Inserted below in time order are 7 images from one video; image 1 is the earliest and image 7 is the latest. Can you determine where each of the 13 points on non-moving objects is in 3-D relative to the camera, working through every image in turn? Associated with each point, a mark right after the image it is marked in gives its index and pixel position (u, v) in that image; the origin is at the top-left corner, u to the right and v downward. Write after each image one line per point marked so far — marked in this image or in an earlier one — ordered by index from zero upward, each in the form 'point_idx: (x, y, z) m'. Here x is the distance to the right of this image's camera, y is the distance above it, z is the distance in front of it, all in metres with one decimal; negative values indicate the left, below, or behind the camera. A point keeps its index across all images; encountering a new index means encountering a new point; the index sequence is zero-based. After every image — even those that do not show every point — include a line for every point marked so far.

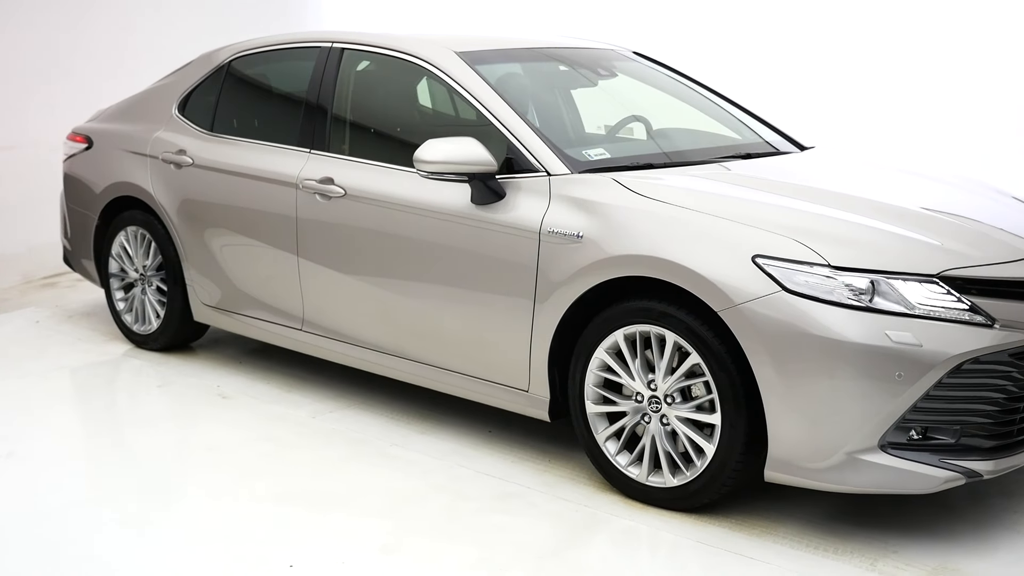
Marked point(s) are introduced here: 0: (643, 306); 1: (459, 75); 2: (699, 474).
0: (+0.4, -0.1, +2.9) m
1: (-0.1, +0.8, +3.6) m
2: (+0.6, -0.5, +2.8) m
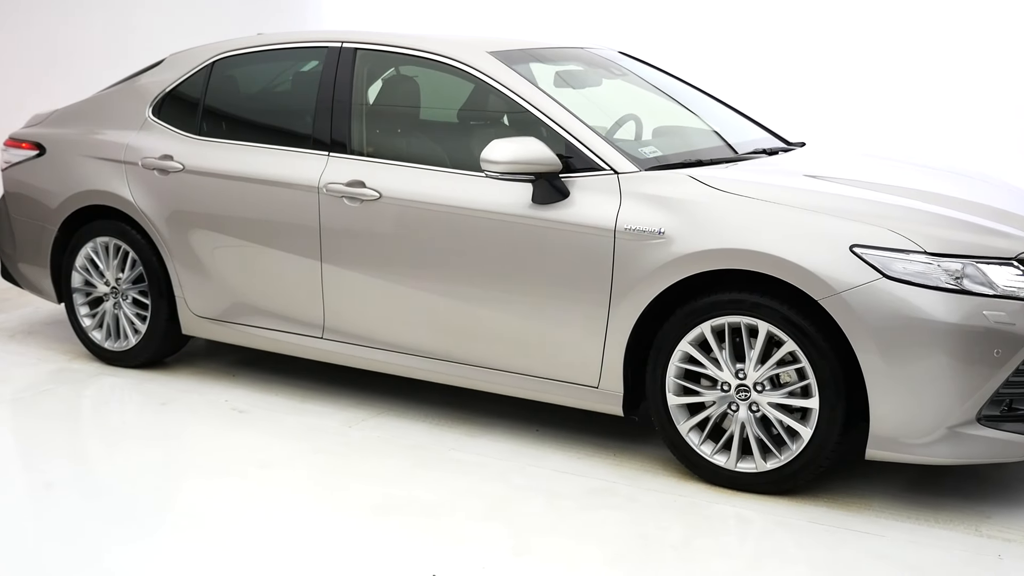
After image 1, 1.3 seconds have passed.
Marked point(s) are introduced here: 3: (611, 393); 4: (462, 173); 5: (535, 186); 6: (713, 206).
0: (+0.7, 0.0, +3.0) m
1: (0.0, +0.8, +3.6) m
2: (+0.9, -0.5, +3.0) m
3: (+0.4, -0.4, +3.3) m
4: (-0.1, +0.4, +3.5) m
5: (+0.1, +0.3, +3.3) m
6: (+0.7, +0.3, +3.0) m
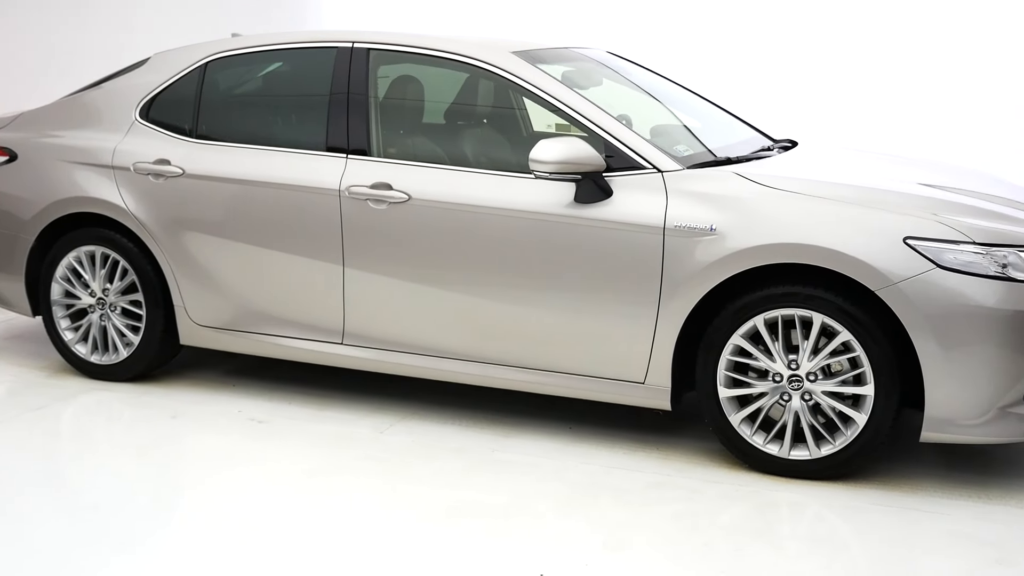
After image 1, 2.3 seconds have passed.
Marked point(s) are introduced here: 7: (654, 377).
0: (+0.9, 0.0, +3.1) m
1: (+0.1, +0.8, +3.6) m
2: (+1.1, -0.5, +3.1) m
3: (+0.5, -0.3, +3.4) m
4: (0.0, +0.4, +3.5) m
5: (+0.3, +0.4, +3.4) m
6: (+0.8, +0.3, +3.1) m
7: (+0.5, -0.3, +3.4) m
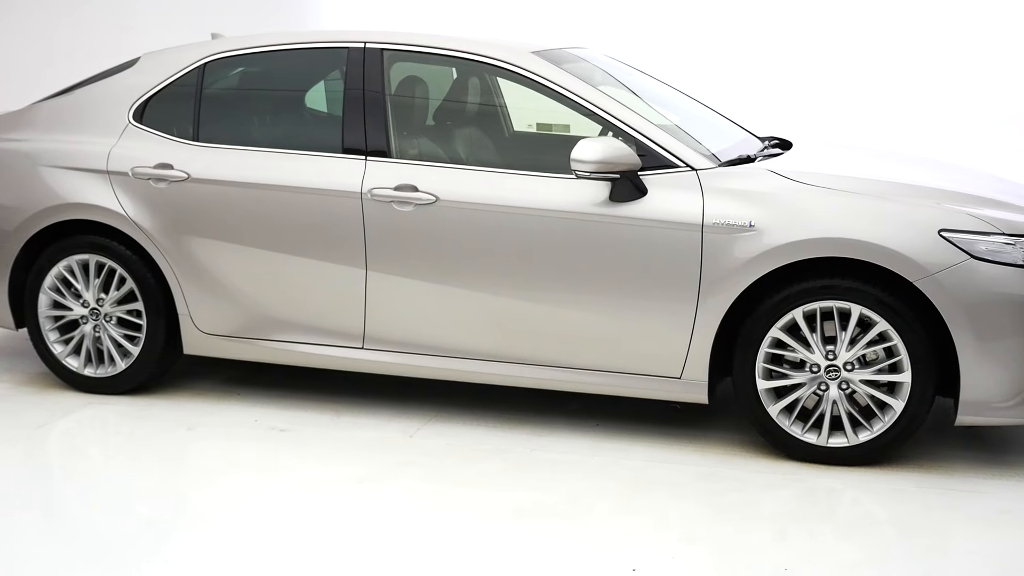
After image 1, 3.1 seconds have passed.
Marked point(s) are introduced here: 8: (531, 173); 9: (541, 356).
0: (+1.0, 0.0, +3.2) m
1: (+0.2, +0.8, +3.6) m
2: (+1.2, -0.5, +3.2) m
3: (+0.7, -0.3, +3.4) m
4: (+0.1, +0.4, +3.5) m
5: (+0.4, +0.4, +3.4) m
6: (+1.0, +0.3, +3.2) m
7: (+0.6, -0.3, +3.4) m
8: (+0.1, +0.4, +3.5) m
9: (+0.1, -0.3, +3.6) m
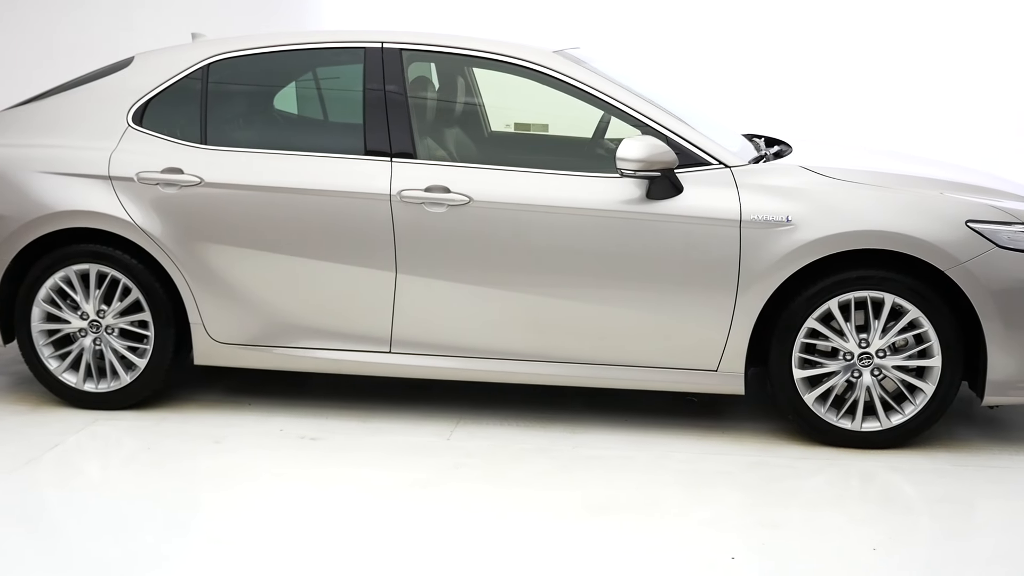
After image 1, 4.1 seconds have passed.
0: (+1.2, 0.0, +3.3) m
1: (+0.3, +0.8, +3.7) m
2: (+1.4, -0.4, +3.4) m
3: (+0.8, -0.3, +3.5) m
4: (+0.2, +0.4, +3.6) m
5: (+0.5, +0.4, +3.5) m
6: (+1.1, +0.3, +3.4) m
7: (+0.8, -0.3, +3.5) m
8: (+0.2, +0.4, +3.6) m
9: (+0.2, -0.2, +3.6) m
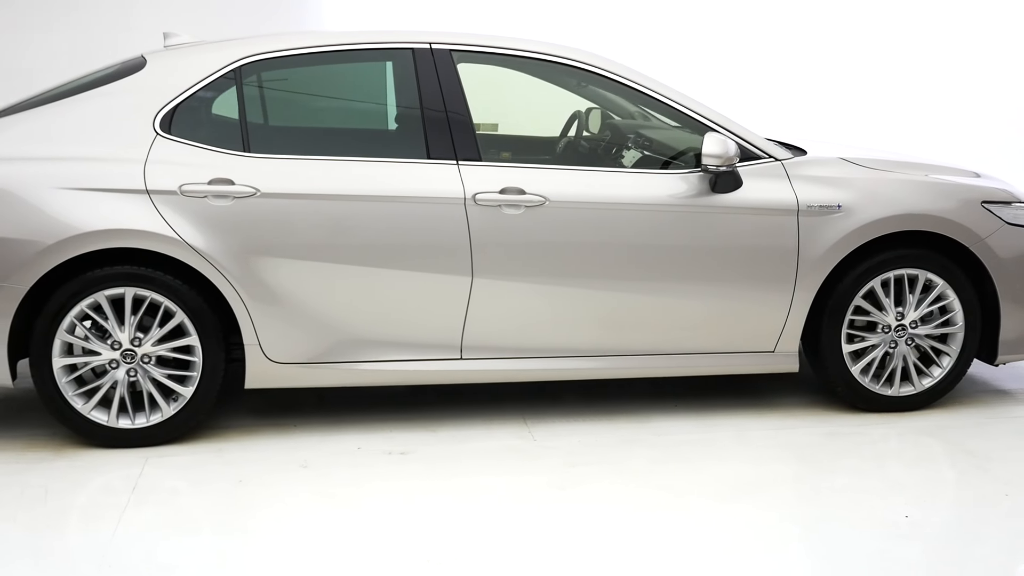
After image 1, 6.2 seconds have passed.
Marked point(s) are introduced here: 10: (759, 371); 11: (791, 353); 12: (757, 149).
0: (+1.5, +0.1, +3.7) m
1: (+0.4, +0.8, +3.8) m
2: (+1.7, -0.3, +3.8) m
3: (+1.1, -0.3, +3.8) m
4: (+0.4, +0.4, +3.7) m
5: (+0.8, +0.4, +3.7) m
6: (+1.4, +0.4, +3.7) m
7: (+1.0, -0.2, +3.8) m
8: (+0.5, +0.4, +3.7) m
9: (+0.5, -0.2, +3.8) m
10: (+1.0, -0.3, +3.8) m
11: (+1.1, -0.3, +3.9) m
12: (+0.9, +0.5, +3.7) m
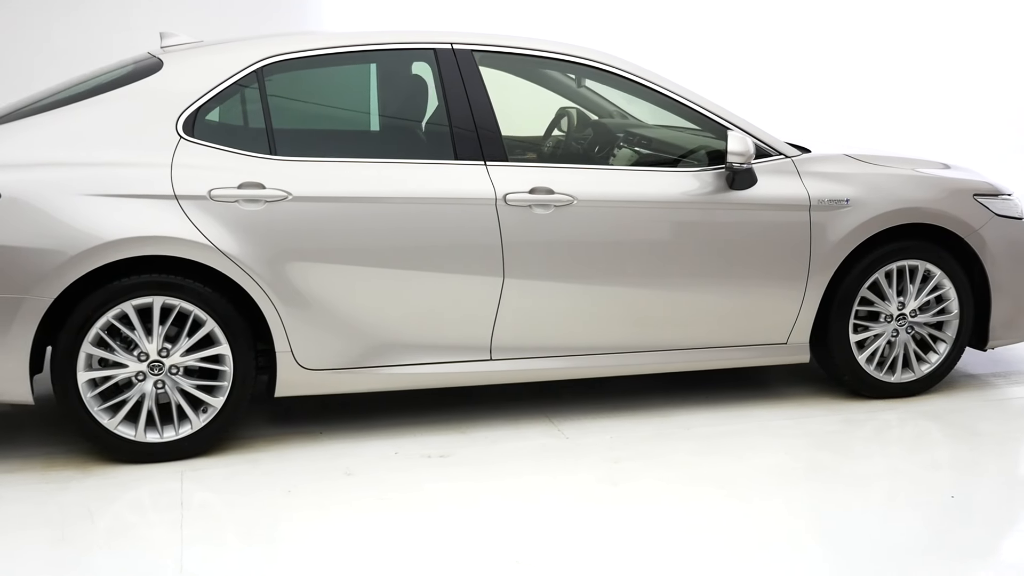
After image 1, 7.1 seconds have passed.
0: (+1.6, +0.2, +3.9) m
1: (+0.5, +0.8, +3.8) m
2: (+1.8, -0.3, +4.0) m
3: (+1.1, -0.2, +3.9) m
4: (+0.5, +0.5, +3.7) m
5: (+0.8, +0.4, +3.8) m
6: (+1.4, +0.4, +3.9) m
7: (+1.1, -0.2, +3.9) m
8: (+0.6, +0.5, +3.8) m
9: (+0.6, -0.2, +3.8) m
10: (+1.1, -0.3, +3.9) m
11: (+1.2, -0.2, +4.0) m
12: (+1.0, +0.6, +3.9) m
